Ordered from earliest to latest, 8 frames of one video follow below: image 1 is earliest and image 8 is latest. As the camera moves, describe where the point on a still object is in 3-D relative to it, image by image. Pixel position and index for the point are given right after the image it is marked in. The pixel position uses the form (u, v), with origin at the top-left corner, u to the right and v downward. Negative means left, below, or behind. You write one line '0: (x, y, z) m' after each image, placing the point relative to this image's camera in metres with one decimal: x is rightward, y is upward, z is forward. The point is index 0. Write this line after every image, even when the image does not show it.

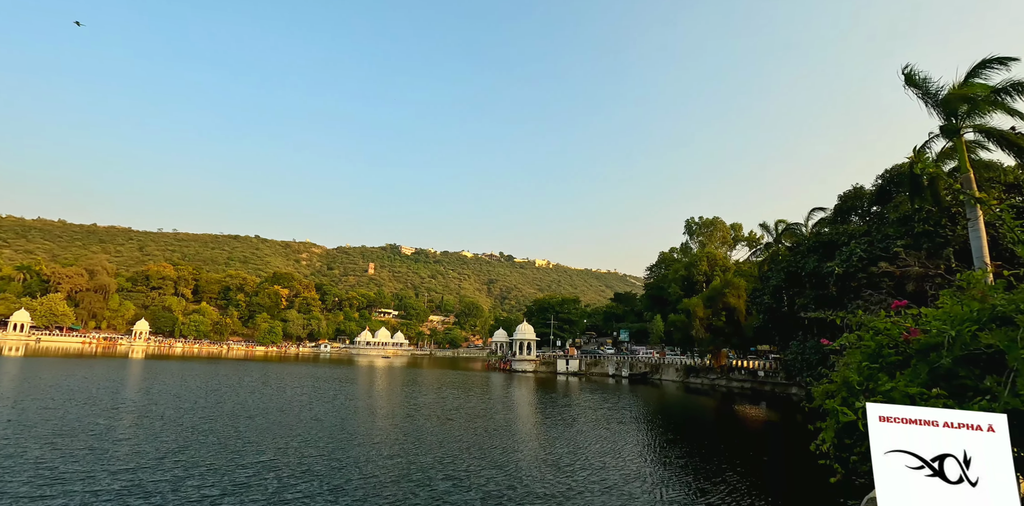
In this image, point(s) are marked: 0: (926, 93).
0: (+11.3, +4.4, +14.1) m
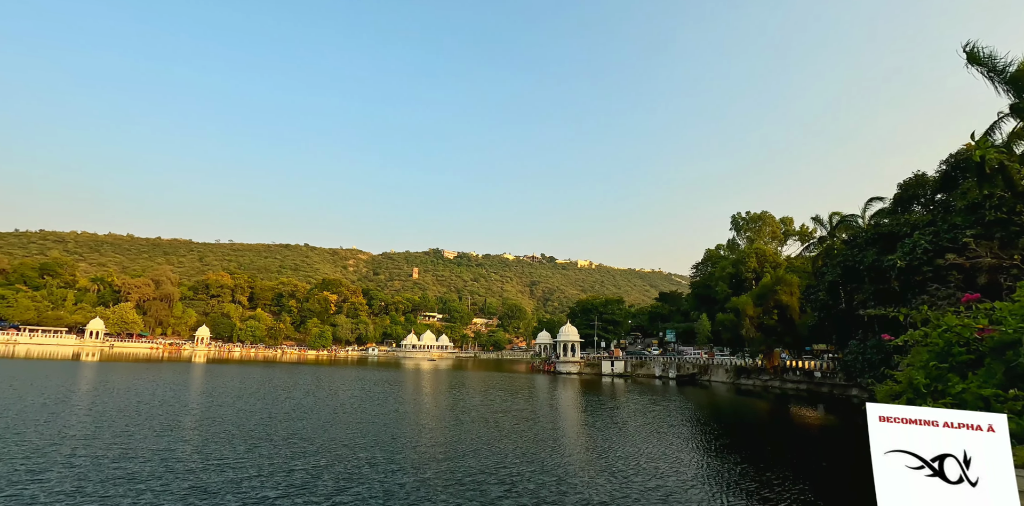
0: (+12.2, +4.6, +13.1) m
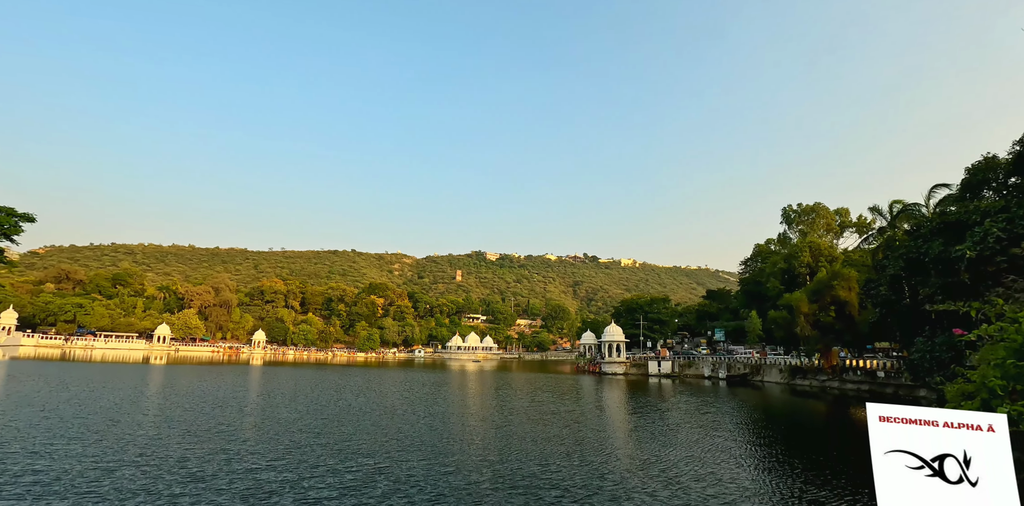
0: (+13.0, +3.6, +12.0) m
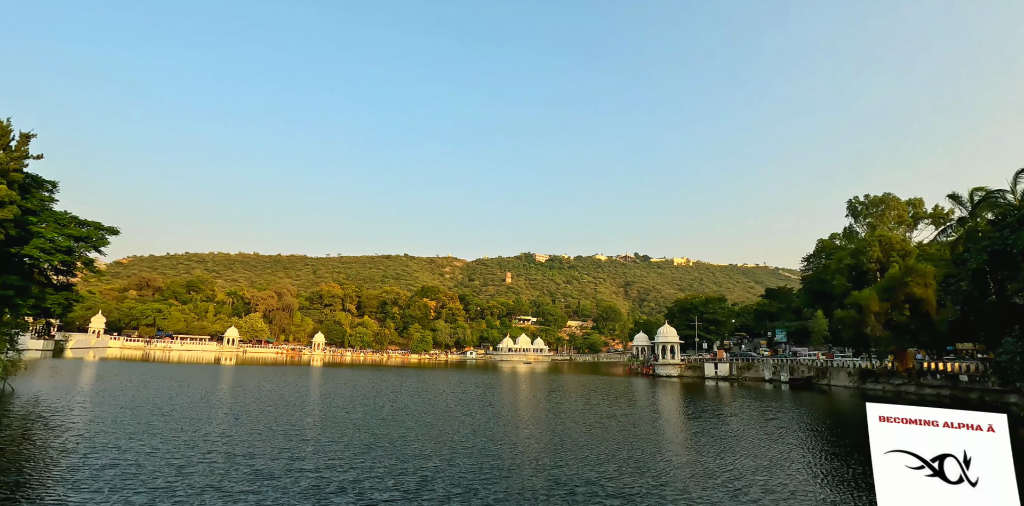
0: (+13.6, -3.4, +9.8) m
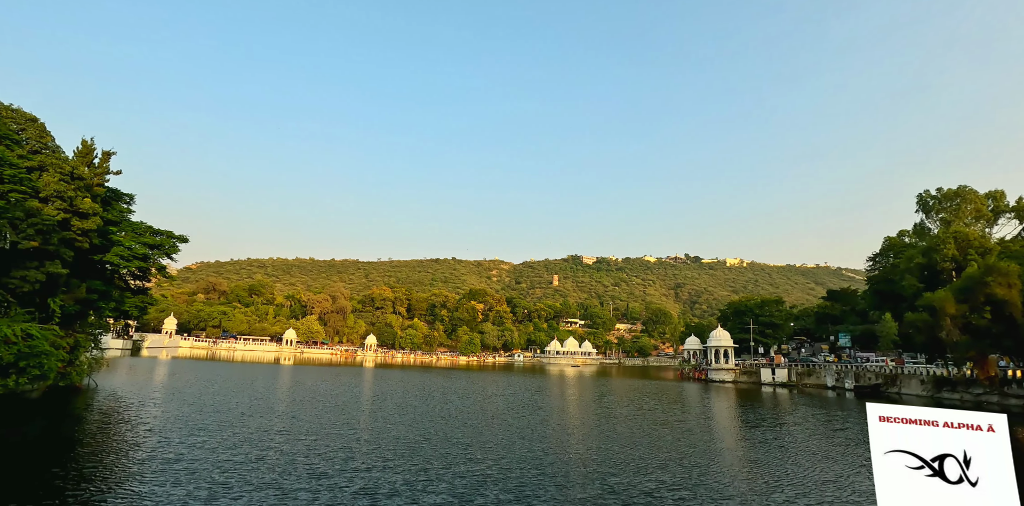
0: (+13.9, -7.3, +8.8) m
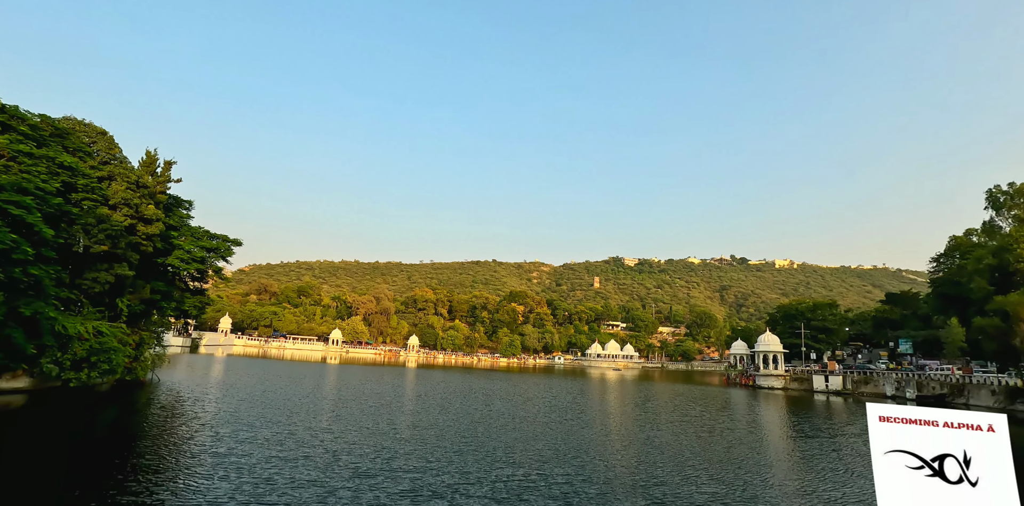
0: (+14.0, -10.1, +8.2) m
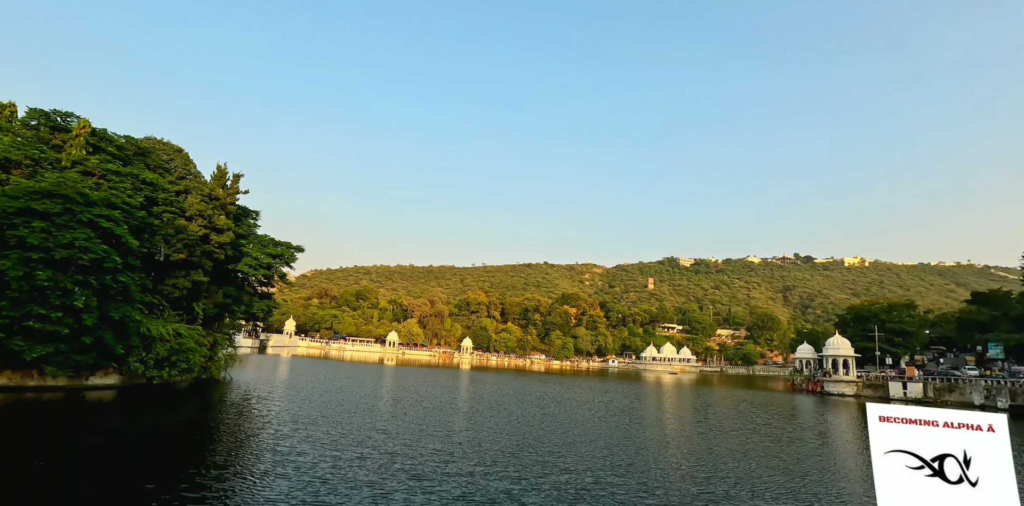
0: (+15.0, -9.1, +6.3) m
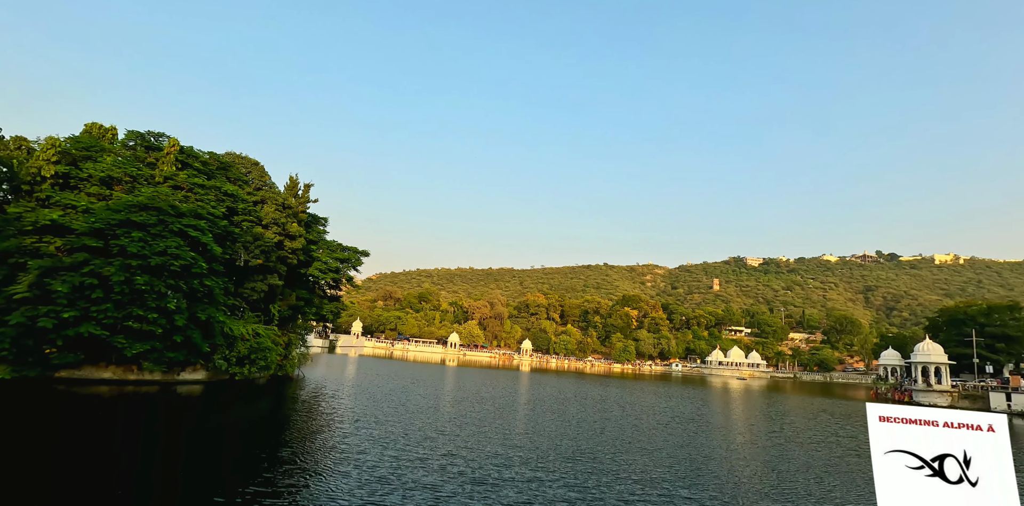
0: (+15.8, -8.0, +4.1) m
